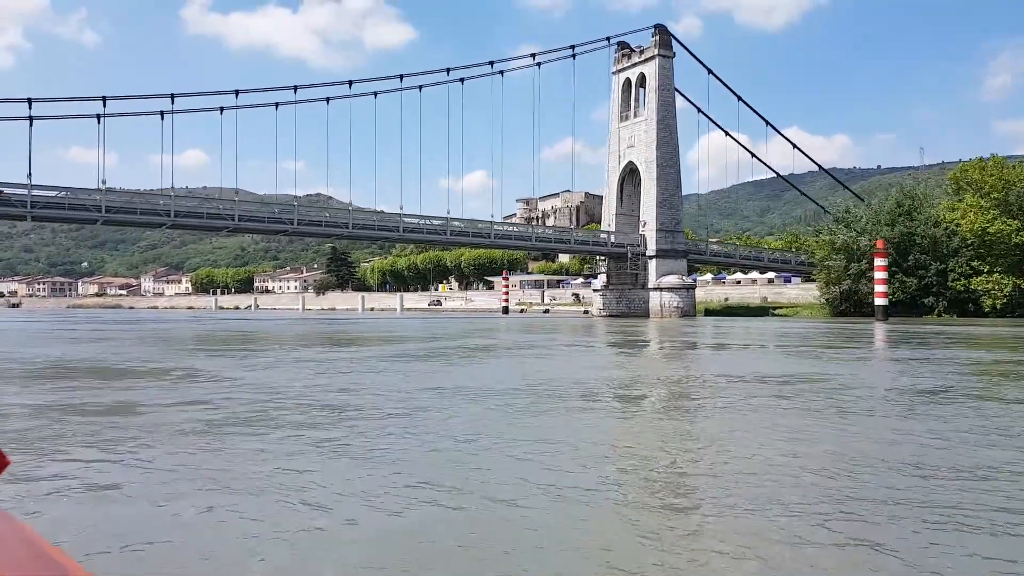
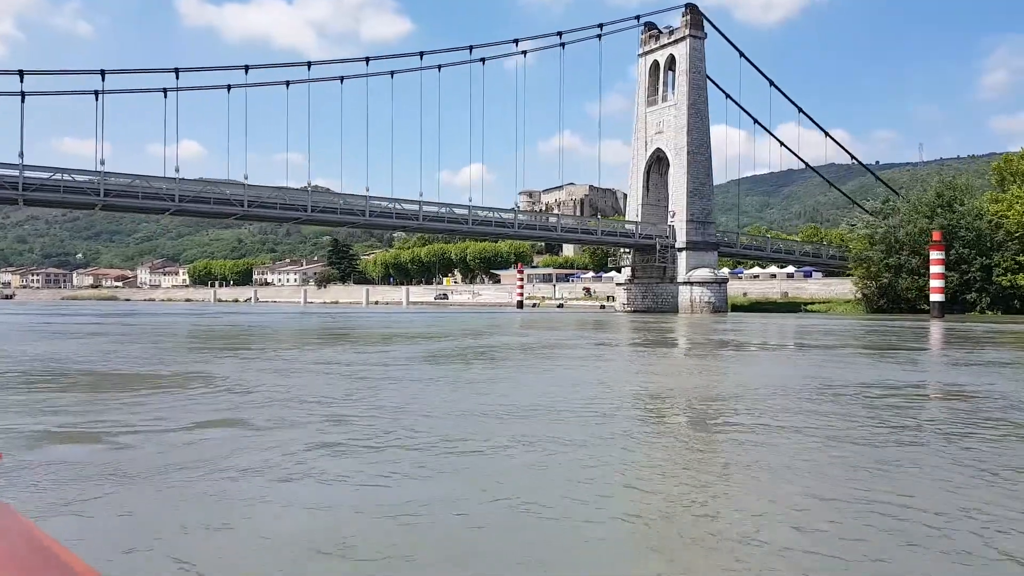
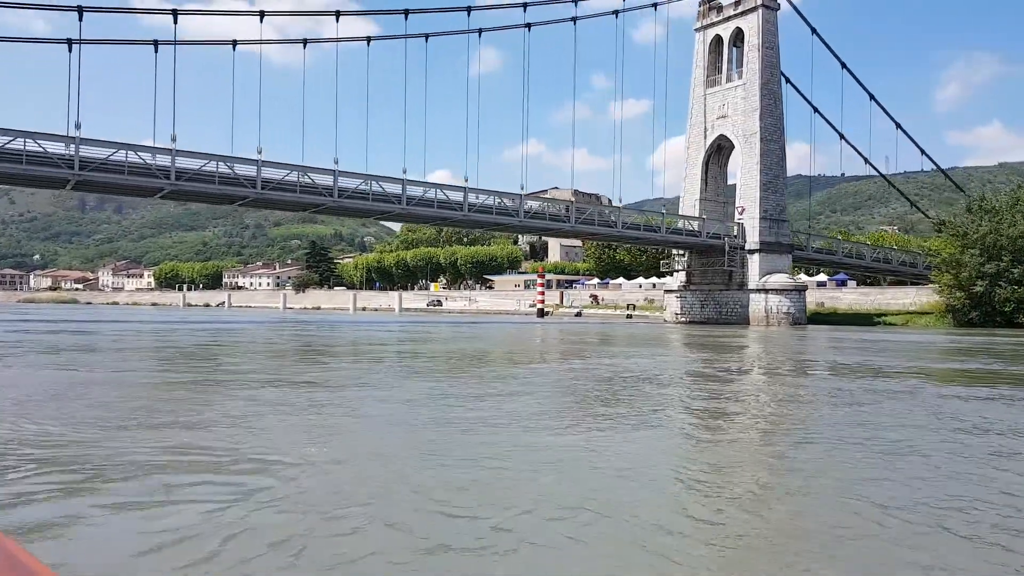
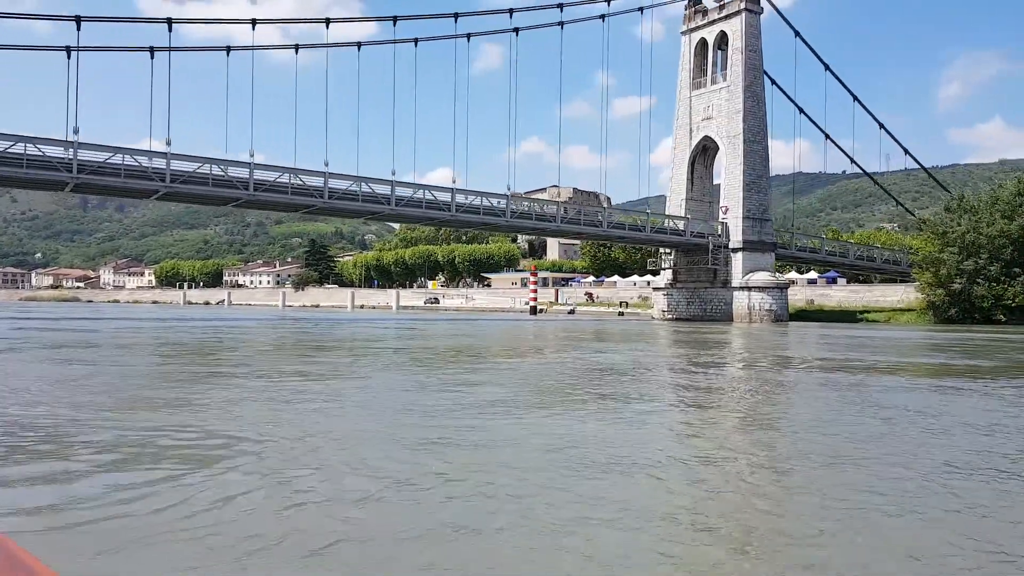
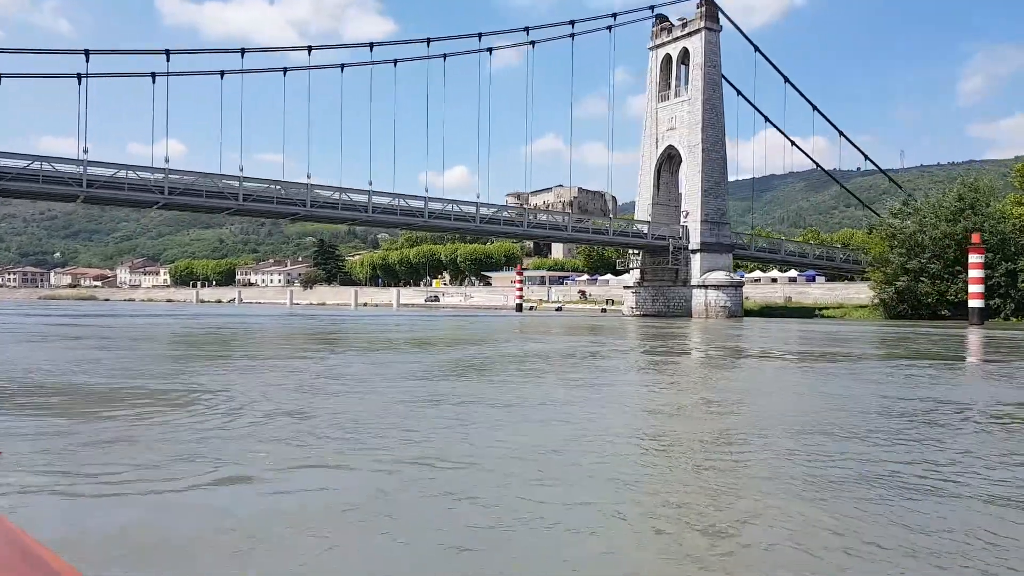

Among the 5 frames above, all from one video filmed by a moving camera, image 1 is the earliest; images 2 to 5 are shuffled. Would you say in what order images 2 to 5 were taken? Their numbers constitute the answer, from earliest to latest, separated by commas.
2, 5, 4, 3
